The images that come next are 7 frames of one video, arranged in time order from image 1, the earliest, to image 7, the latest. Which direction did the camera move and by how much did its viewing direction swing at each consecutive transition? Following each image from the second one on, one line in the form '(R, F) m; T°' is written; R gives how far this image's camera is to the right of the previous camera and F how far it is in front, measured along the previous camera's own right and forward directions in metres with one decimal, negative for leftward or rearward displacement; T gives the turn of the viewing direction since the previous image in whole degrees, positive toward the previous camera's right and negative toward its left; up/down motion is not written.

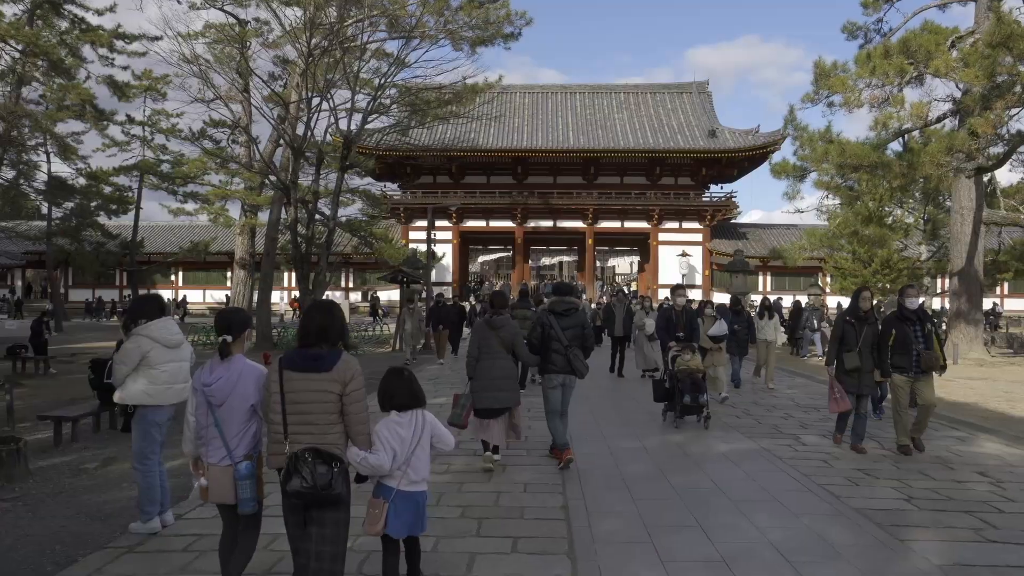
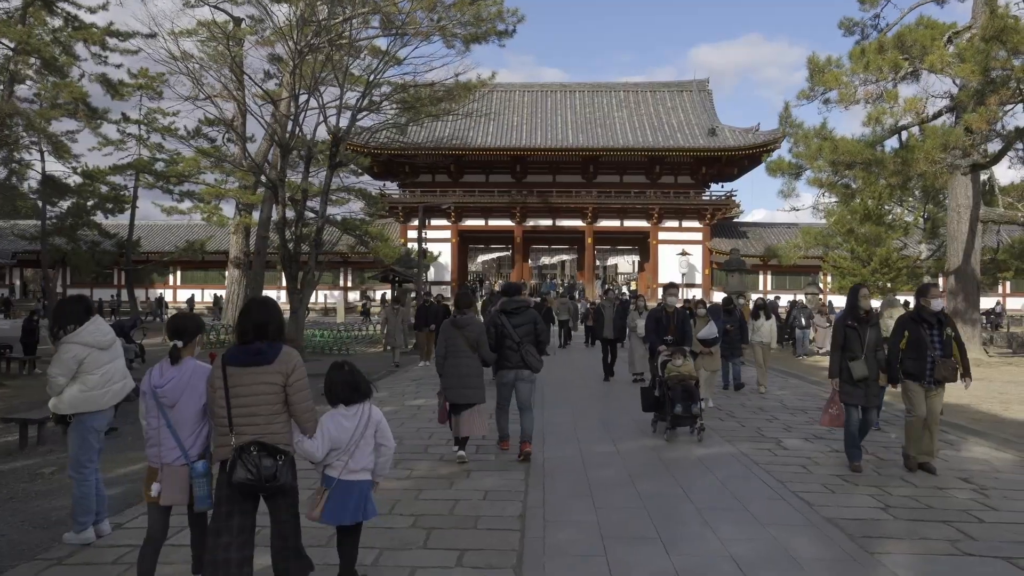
(+0.3, +0.2) m; 0°
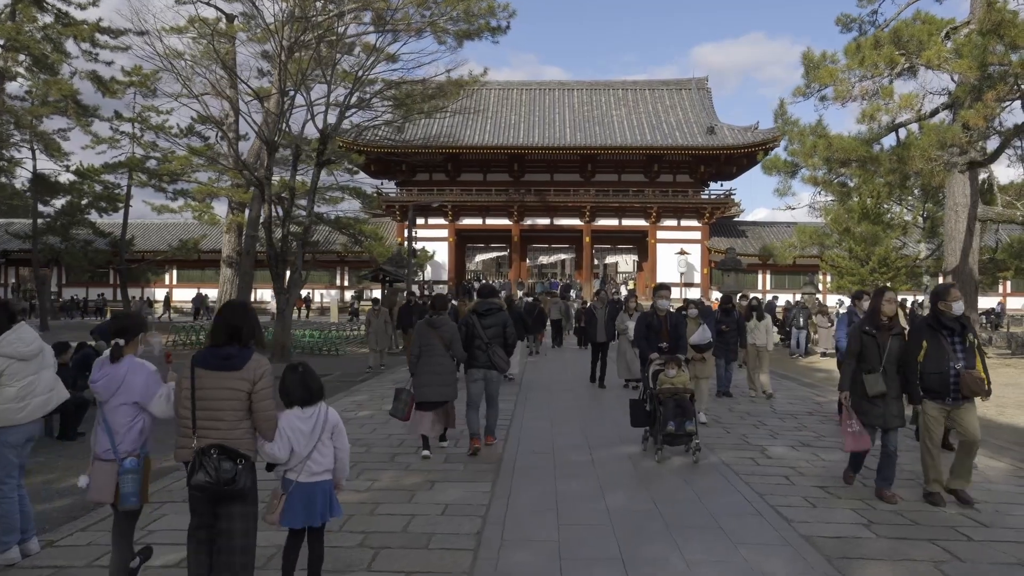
(+0.2, +0.2) m; 0°
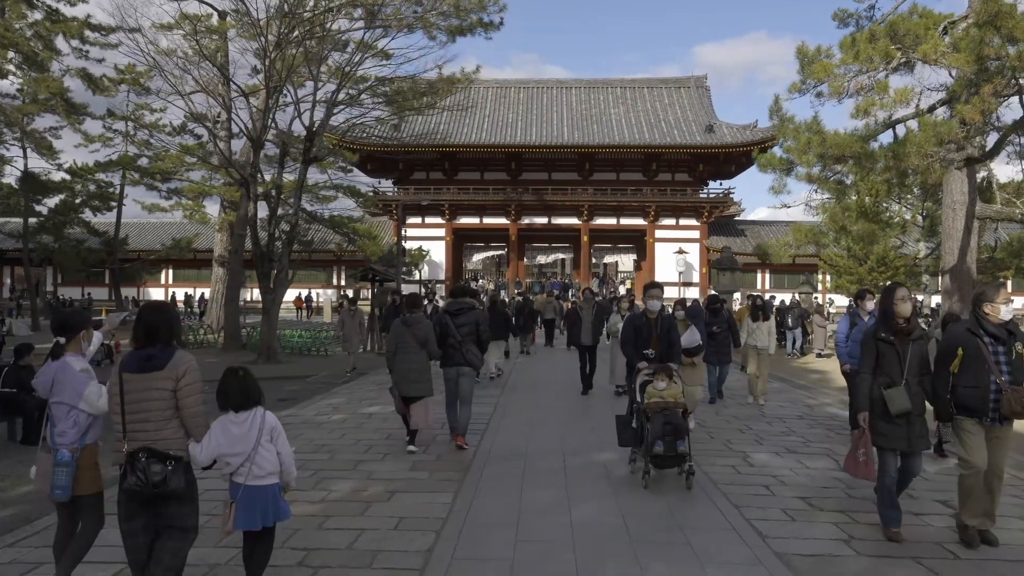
(+0.2, +0.3) m; 0°
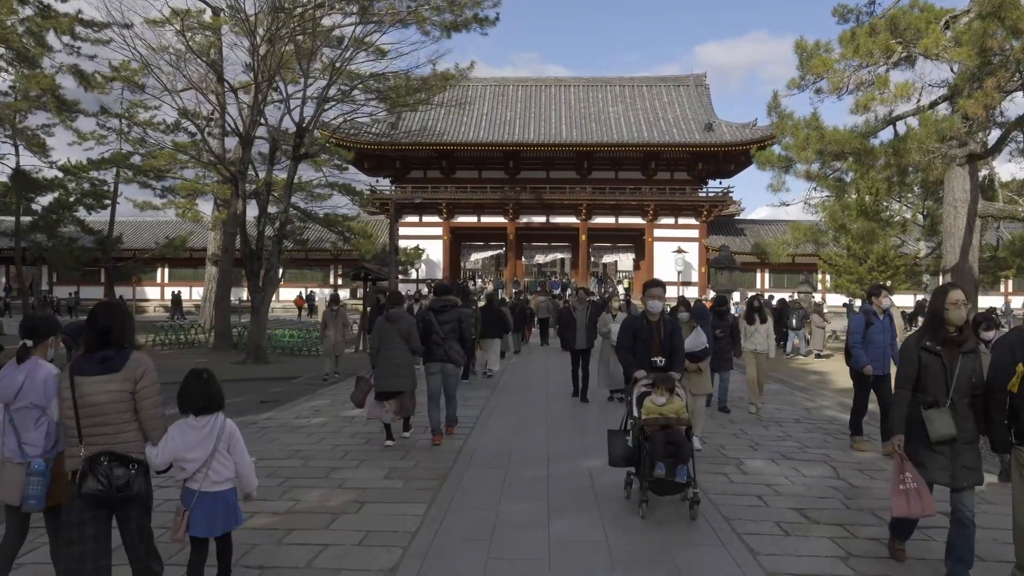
(+0.1, +0.3) m; 0°
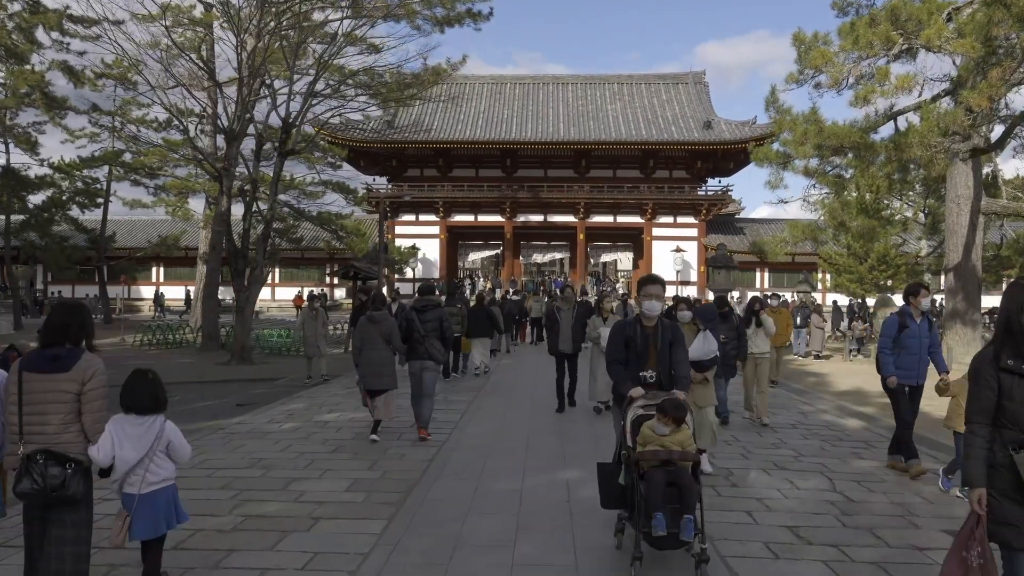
(+0.2, +0.3) m; 0°
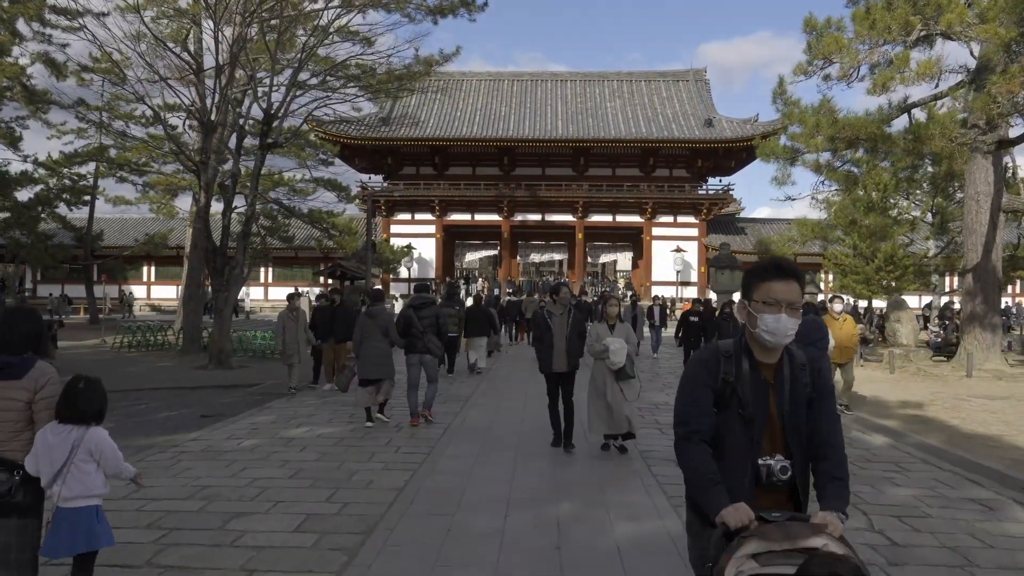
(+0.1, +0.7) m; 0°
